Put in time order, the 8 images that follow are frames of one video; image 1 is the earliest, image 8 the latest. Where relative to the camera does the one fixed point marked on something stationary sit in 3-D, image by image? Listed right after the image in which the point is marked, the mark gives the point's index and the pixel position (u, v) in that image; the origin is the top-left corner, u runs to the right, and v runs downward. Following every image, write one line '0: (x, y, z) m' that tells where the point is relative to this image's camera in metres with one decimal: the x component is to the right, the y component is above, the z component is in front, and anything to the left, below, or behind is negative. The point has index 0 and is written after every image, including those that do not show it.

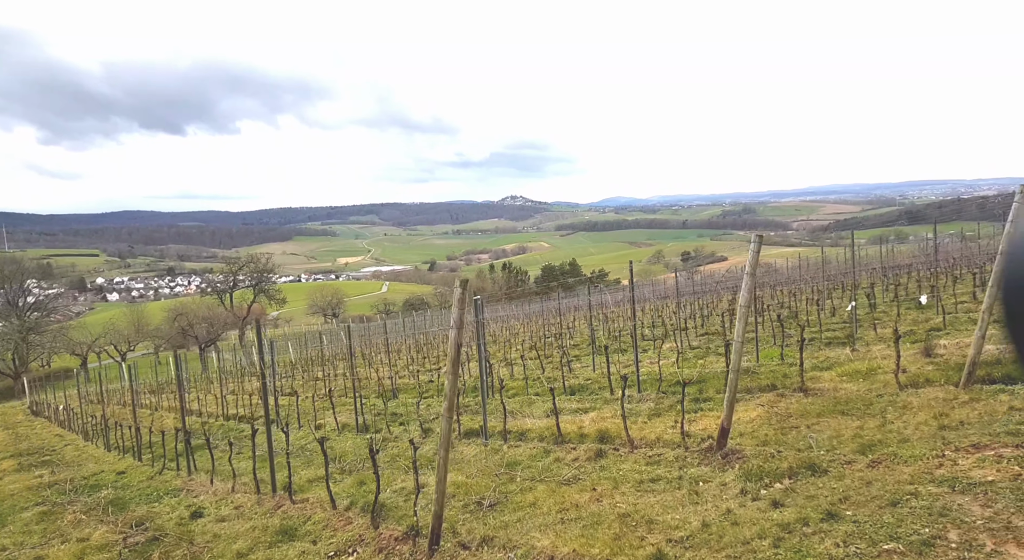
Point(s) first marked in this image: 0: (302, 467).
0: (-3.8, -3.2, +13.1) m
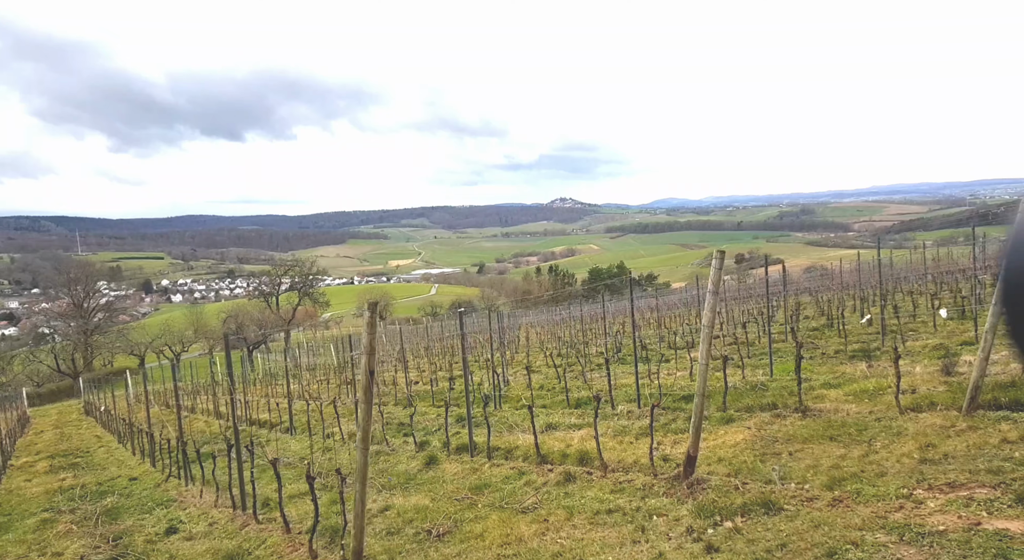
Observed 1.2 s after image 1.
0: (-3.9, -3.4, +13.1) m
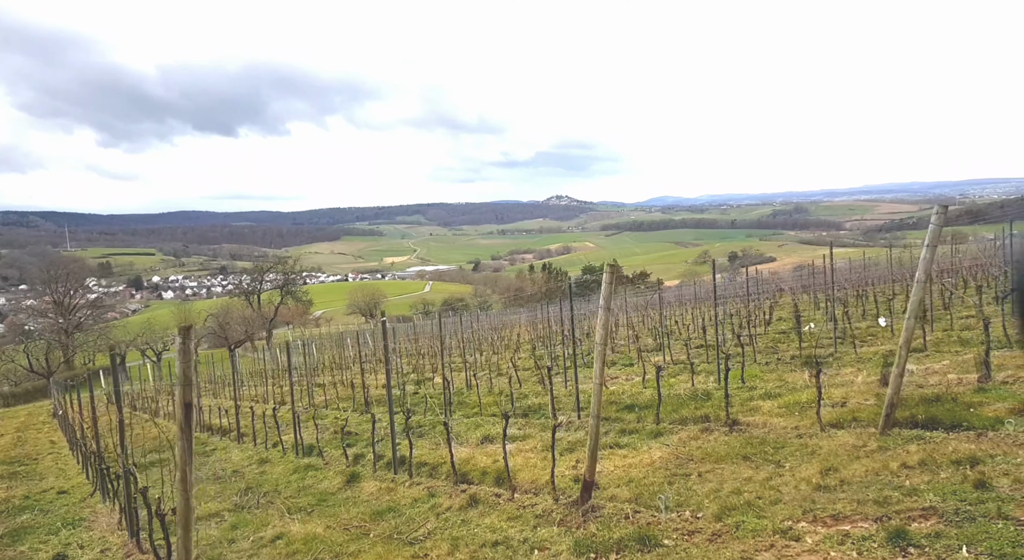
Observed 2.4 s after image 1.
0: (-5.0, -3.6, +12.8) m
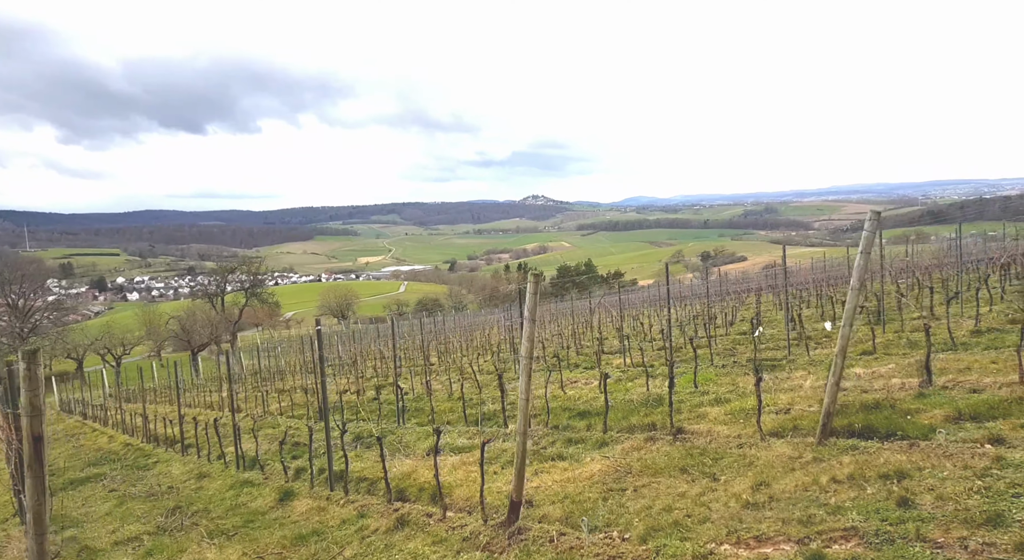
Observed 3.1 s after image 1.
0: (-5.9, -3.7, +12.4) m
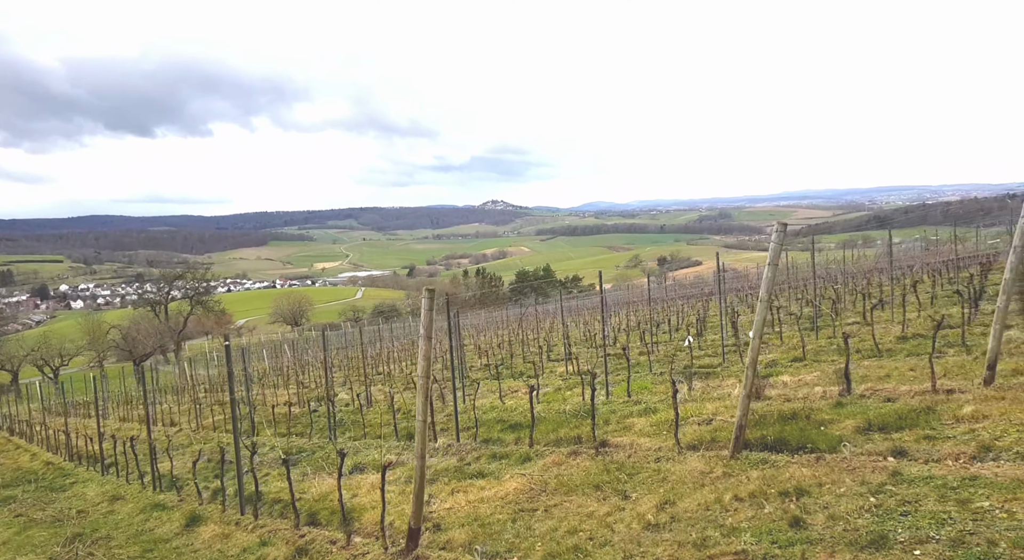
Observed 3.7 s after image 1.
0: (-7.0, -3.9, +11.8) m
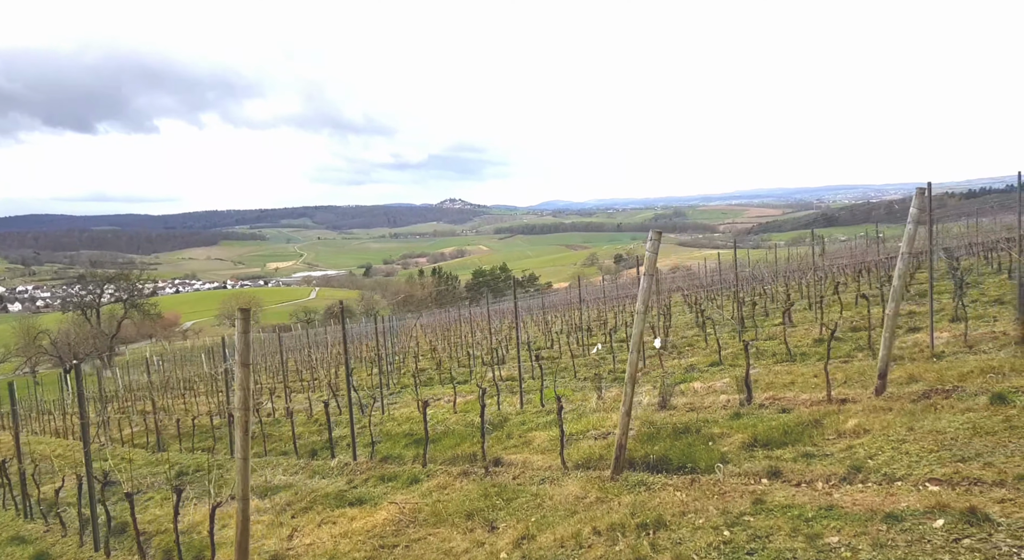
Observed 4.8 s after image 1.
0: (-6.9, -3.9, +8.3) m
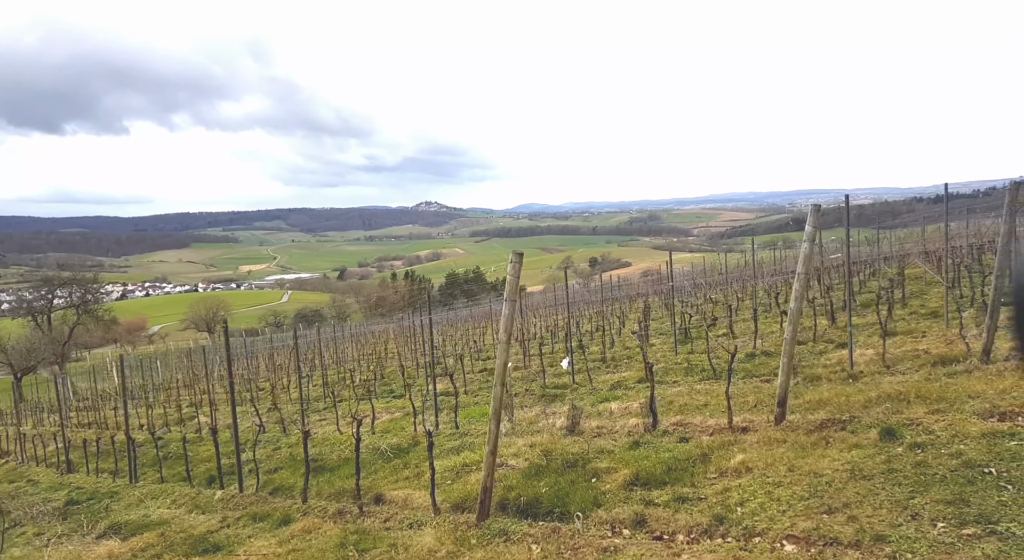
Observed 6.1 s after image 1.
0: (-8.1, -4.1, +7.6) m
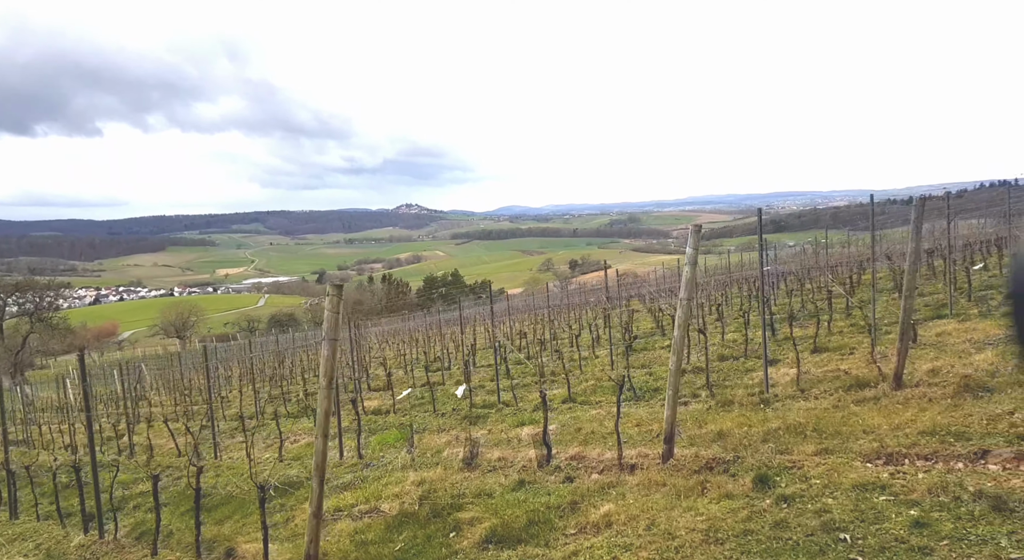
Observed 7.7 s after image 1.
0: (-9.4, -4.4, +6.8) m
